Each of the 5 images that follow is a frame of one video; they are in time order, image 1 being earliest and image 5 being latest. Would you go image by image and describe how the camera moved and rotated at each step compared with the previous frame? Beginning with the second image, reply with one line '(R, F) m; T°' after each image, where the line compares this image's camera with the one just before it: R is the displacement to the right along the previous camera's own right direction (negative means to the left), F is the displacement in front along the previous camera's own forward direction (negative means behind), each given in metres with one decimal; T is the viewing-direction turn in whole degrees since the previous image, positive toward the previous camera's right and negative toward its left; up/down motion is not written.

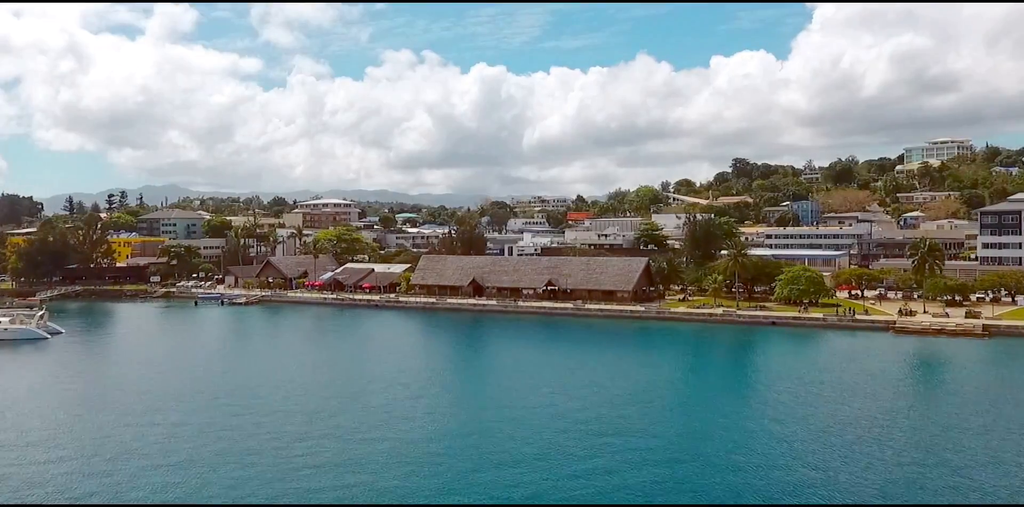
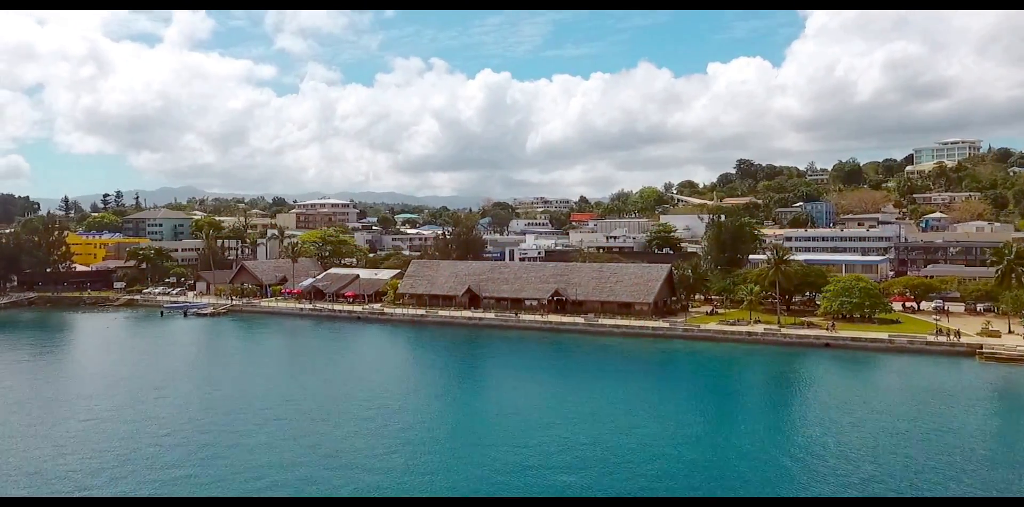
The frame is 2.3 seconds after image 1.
(0.0, +2.8) m; 0°
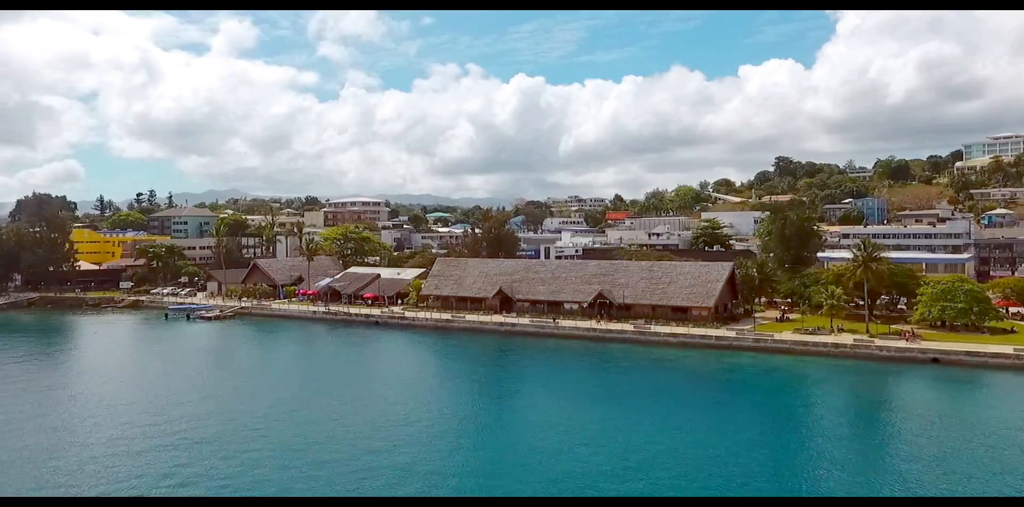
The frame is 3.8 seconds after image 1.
(-0.1, +2.3) m; -3°
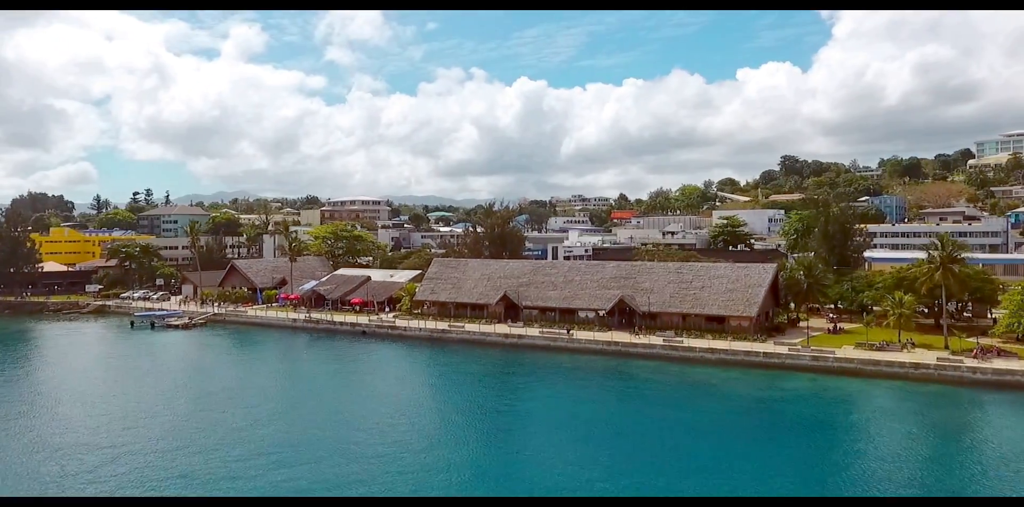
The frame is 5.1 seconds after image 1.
(-0.1, +2.3) m; 0°
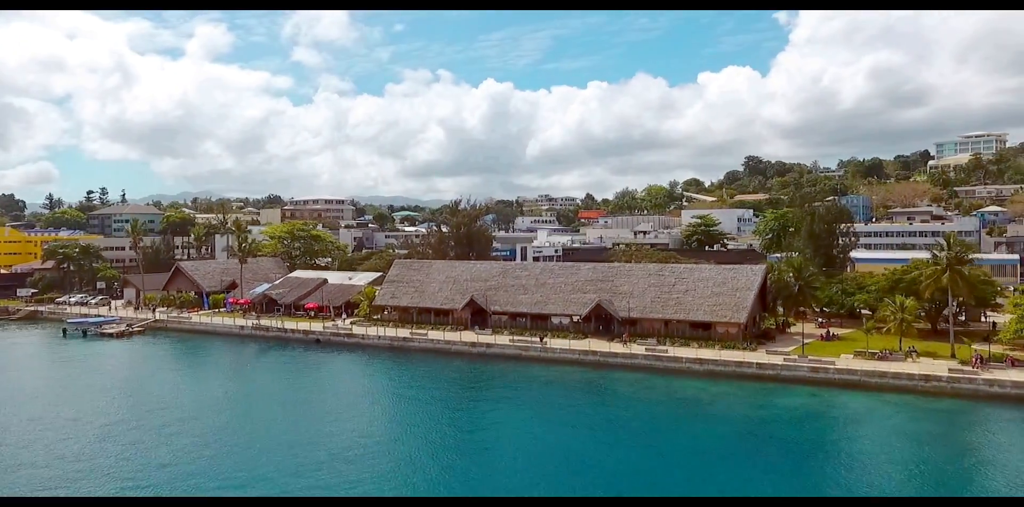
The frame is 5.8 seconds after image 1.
(0.0, +1.2) m; +3°
